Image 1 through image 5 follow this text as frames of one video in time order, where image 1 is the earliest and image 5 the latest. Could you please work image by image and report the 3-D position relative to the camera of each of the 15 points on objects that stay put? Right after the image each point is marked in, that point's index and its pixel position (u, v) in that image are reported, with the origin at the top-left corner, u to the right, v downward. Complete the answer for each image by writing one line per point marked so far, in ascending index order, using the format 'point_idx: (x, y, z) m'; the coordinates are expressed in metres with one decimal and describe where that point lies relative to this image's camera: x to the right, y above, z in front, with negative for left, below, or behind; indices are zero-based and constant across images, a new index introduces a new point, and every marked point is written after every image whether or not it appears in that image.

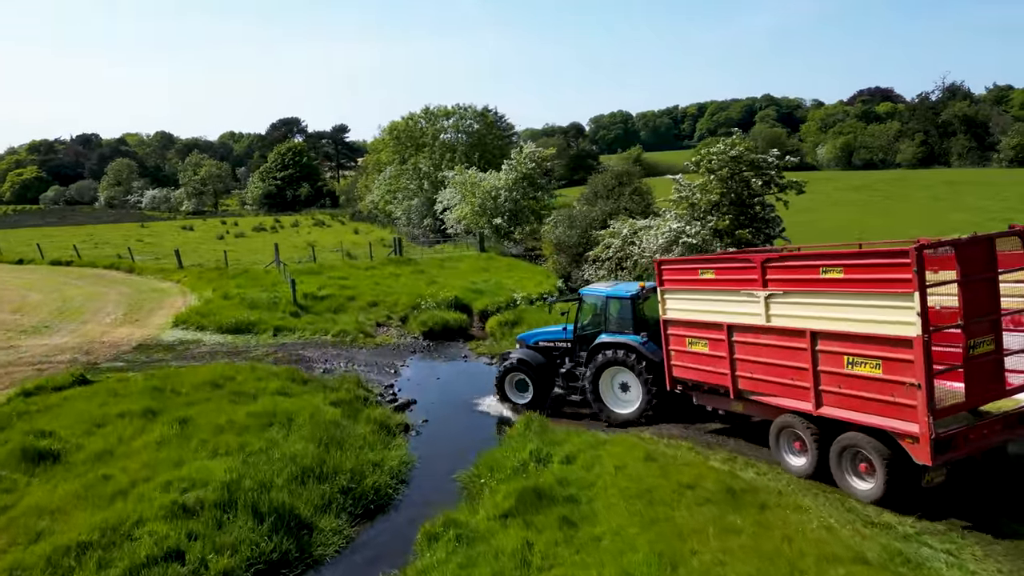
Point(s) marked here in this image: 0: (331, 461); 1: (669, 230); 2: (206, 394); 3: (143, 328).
0: (-2.0, -1.9, +8.2) m
1: (+3.5, +1.3, +16.3) m
2: (-4.3, -1.5, +10.6) m
3: (-7.9, -0.9, +16.1) m
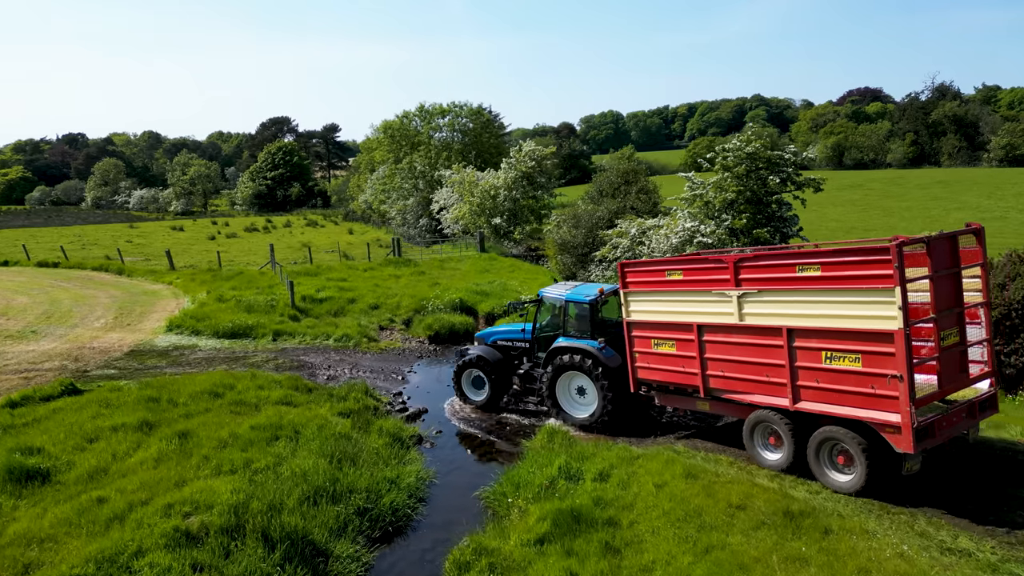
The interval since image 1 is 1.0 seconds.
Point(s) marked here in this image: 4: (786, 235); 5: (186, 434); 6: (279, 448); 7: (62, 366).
0: (-1.7, -2.0, +7.6) m
1: (+3.6, +1.2, +15.8) m
2: (-4.1, -1.6, +10.0) m
3: (-7.8, -0.9, +15.4) m
4: (+5.6, +1.1, +15.2) m
5: (-3.8, -1.7, +8.7) m
6: (-2.6, -1.8, +8.3) m
7: (-7.7, -1.3, +12.8) m
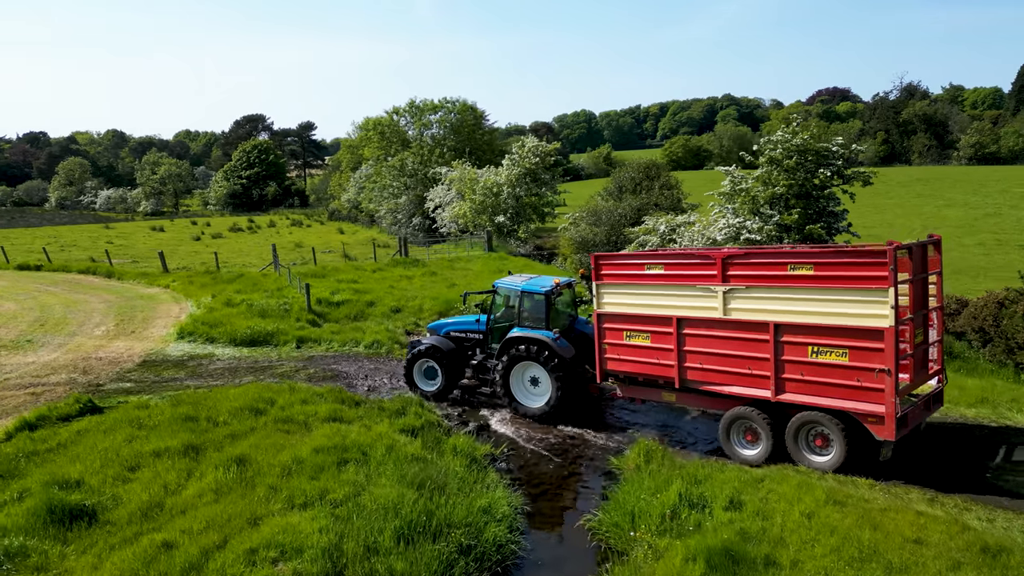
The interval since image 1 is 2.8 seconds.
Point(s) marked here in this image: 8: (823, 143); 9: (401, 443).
0: (-0.6, -2.0, +6.7) m
1: (+4.3, +1.2, +15.1) m
2: (-3.1, -1.6, +8.9) m
3: (-7.0, -1.0, +14.2) m
4: (+6.3, +1.1, +14.5) m
5: (-2.7, -1.7, +7.6) m
6: (-1.6, -1.8, +7.3) m
7: (-6.8, -1.4, +11.6) m
8: (+6.0, +2.8, +14.6) m
9: (-1.3, -1.7, +8.3) m
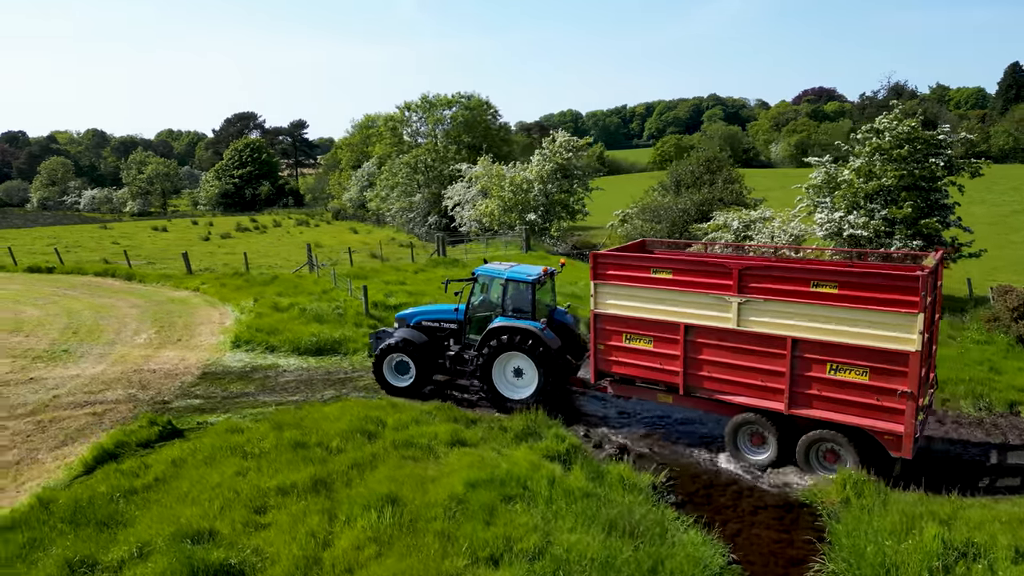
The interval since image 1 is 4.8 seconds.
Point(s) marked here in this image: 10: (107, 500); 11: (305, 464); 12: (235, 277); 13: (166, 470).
0: (+1.1, -2.0, +5.5) m
1: (+5.8, +1.2, +14.0) m
2: (-1.5, -1.7, +7.7) m
3: (-5.5, -1.1, +12.9) m
4: (+7.9, +1.1, +13.5) m
5: (-1.0, -1.8, +6.4) m
6: (+0.1, -1.9, +6.1) m
7: (-5.2, -1.5, +10.2) m
8: (+7.6, +2.8, +13.5) m
9: (+0.4, -1.8, +7.1) m
10: (-3.4, -1.8, +6.4) m
11: (-2.0, -1.7, +7.1) m
12: (-7.4, +0.3, +19.9) m
13: (-3.3, -1.7, +7.1) m
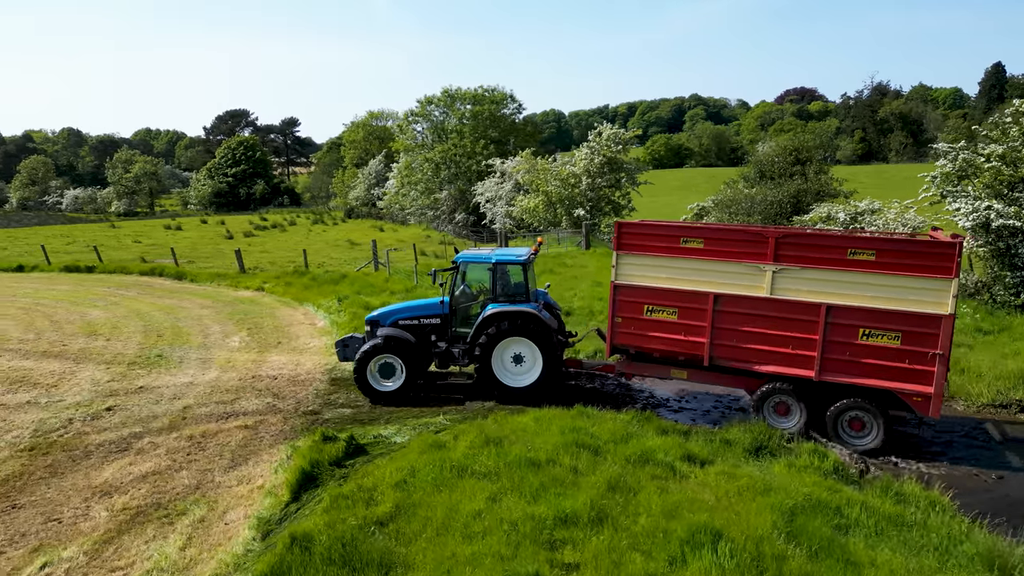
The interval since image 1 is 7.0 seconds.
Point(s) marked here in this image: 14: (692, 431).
0: (+3.5, -2.0, +4.6) m
1: (+8.0, +1.3, +13.2) m
2: (+0.9, -1.6, +6.7) m
3: (-3.3, -1.0, +11.7) m
4: (+10.0, +1.2, +12.7) m
5: (+1.3, -1.7, +5.4) m
6: (+2.5, -1.8, +5.1) m
7: (-2.9, -1.4, +9.1) m
8: (+9.7, +2.9, +12.8) m
9: (+2.8, -1.7, +6.2) m
10: (-1.0, -1.8, +5.3) m
11: (+0.4, -1.6, +6.1) m
12: (-5.4, +0.3, +18.7) m
13: (-1.0, -1.7, +6.0) m
14: (+1.9, -1.5, +8.0) m
